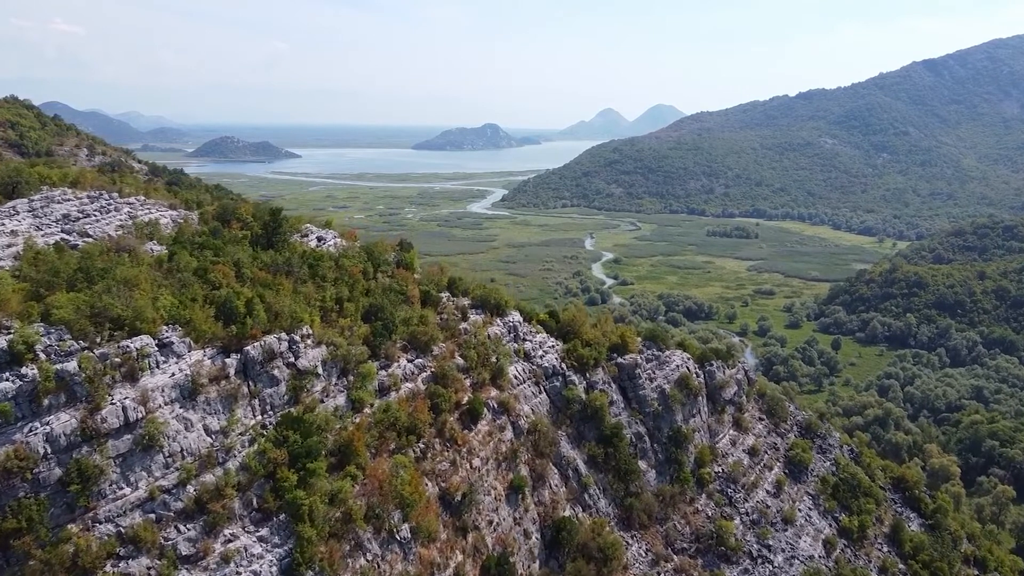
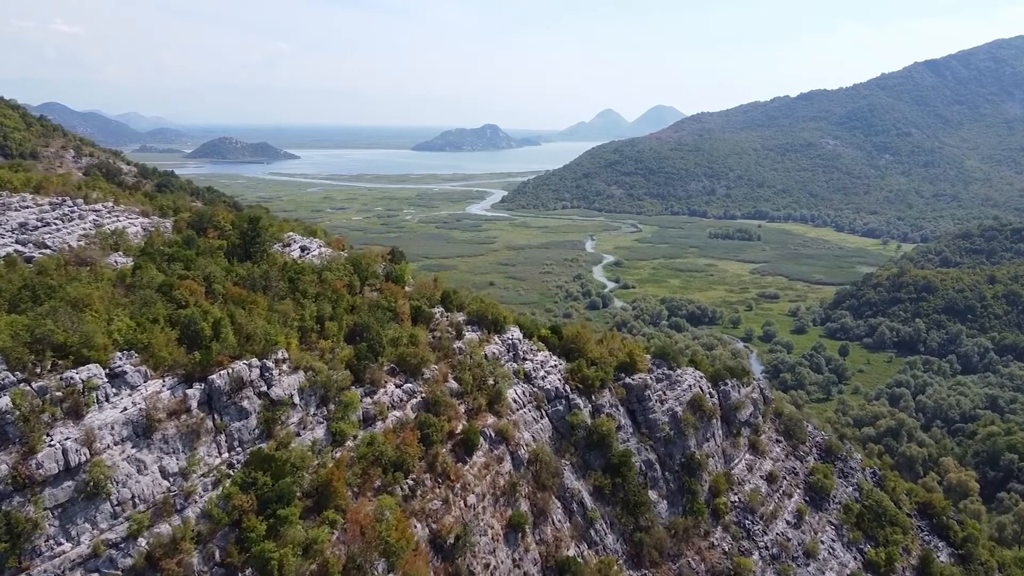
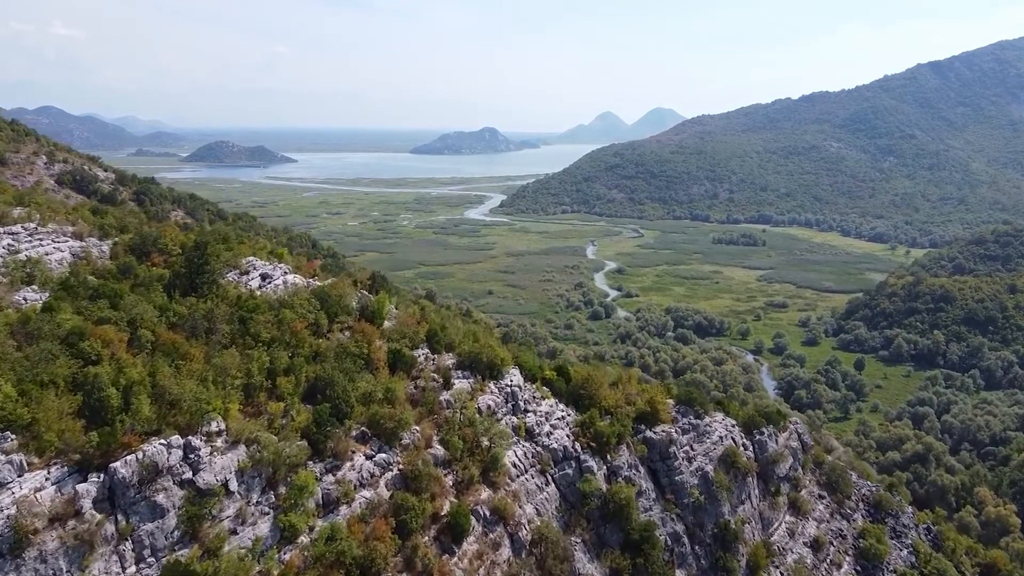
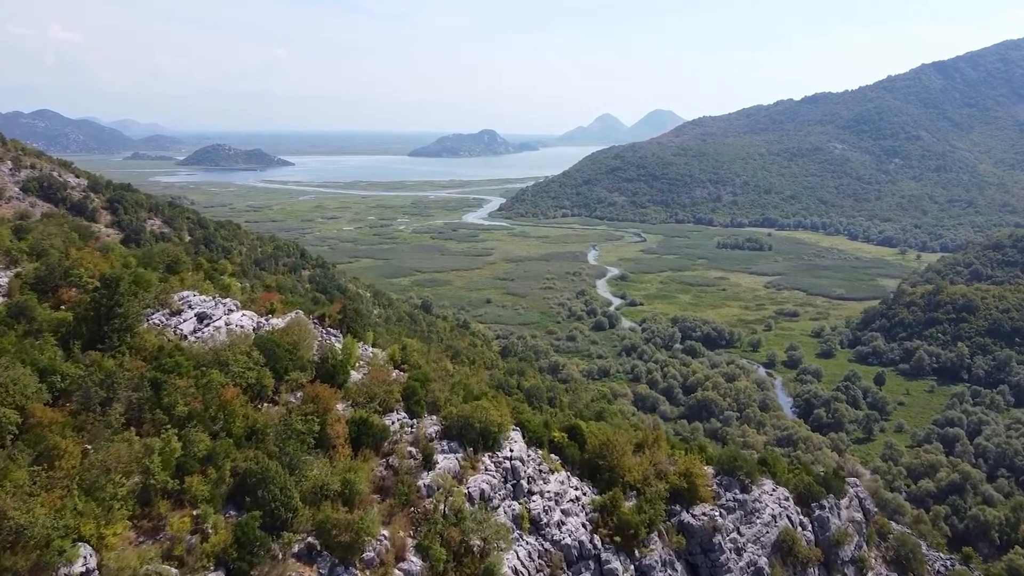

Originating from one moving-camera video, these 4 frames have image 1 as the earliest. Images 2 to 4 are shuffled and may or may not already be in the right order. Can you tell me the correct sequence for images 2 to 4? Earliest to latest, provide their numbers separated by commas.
2, 3, 4
